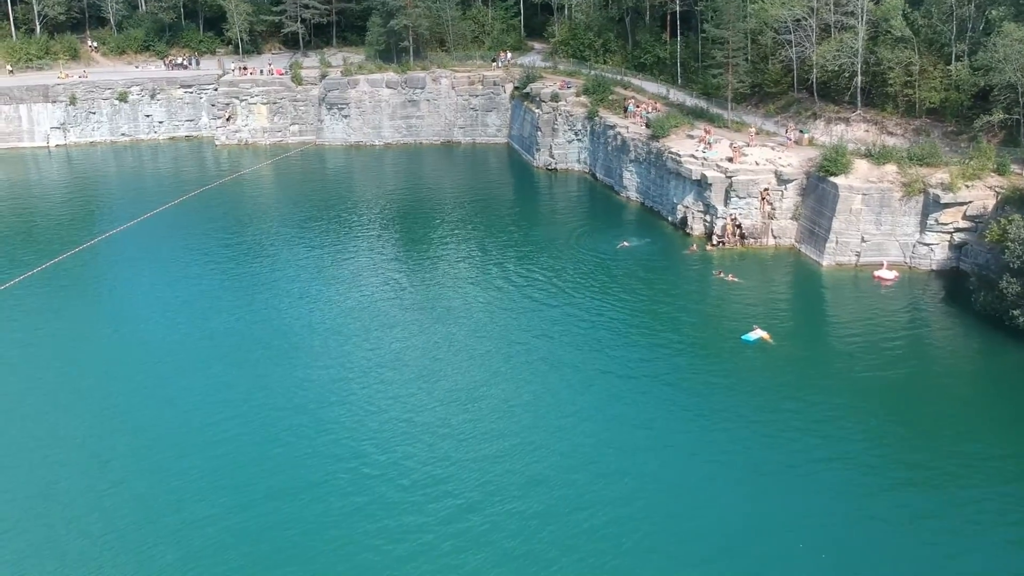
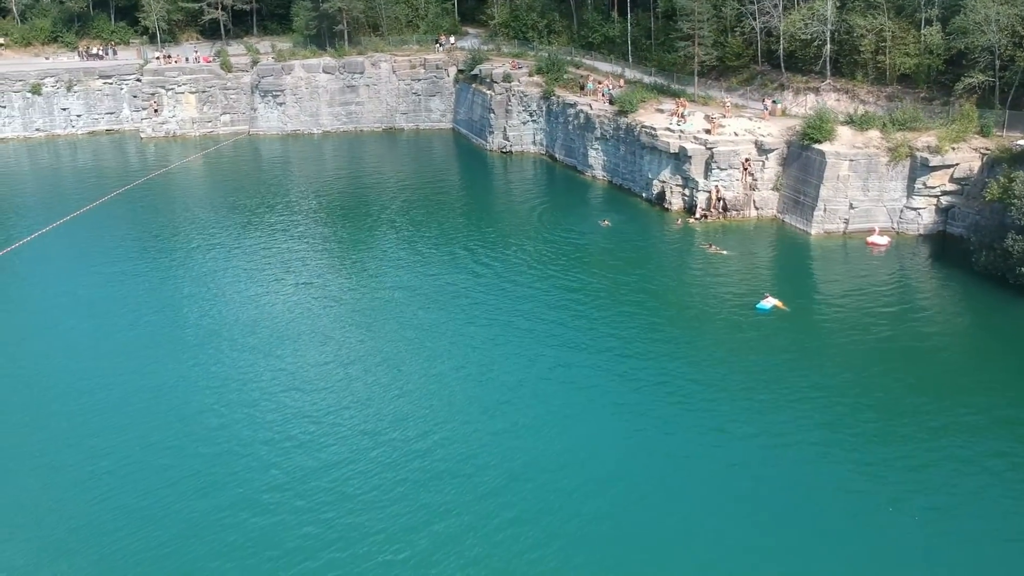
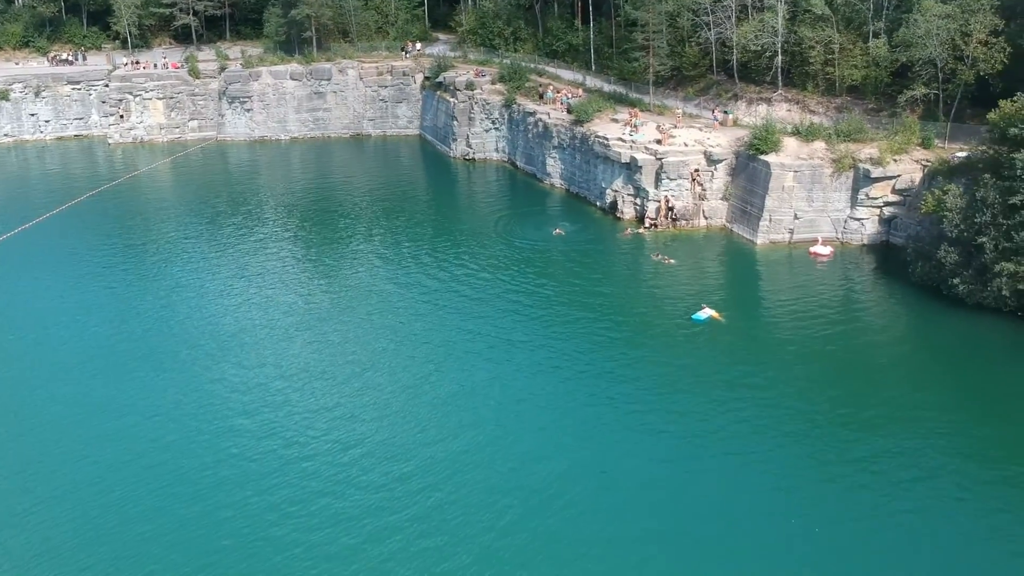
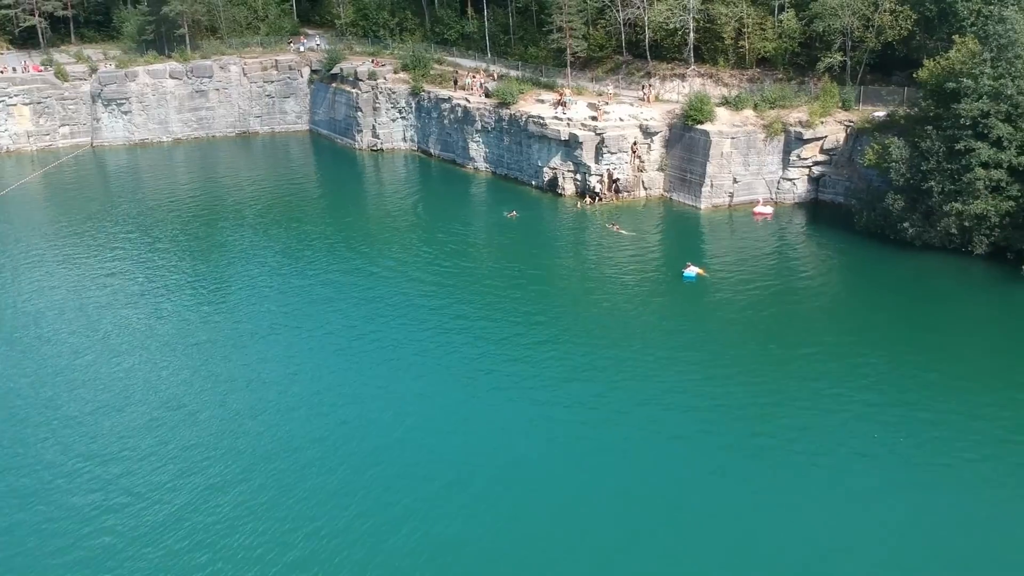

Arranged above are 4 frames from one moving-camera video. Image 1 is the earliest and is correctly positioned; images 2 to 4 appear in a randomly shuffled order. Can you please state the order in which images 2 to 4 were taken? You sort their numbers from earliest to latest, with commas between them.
3, 2, 4
